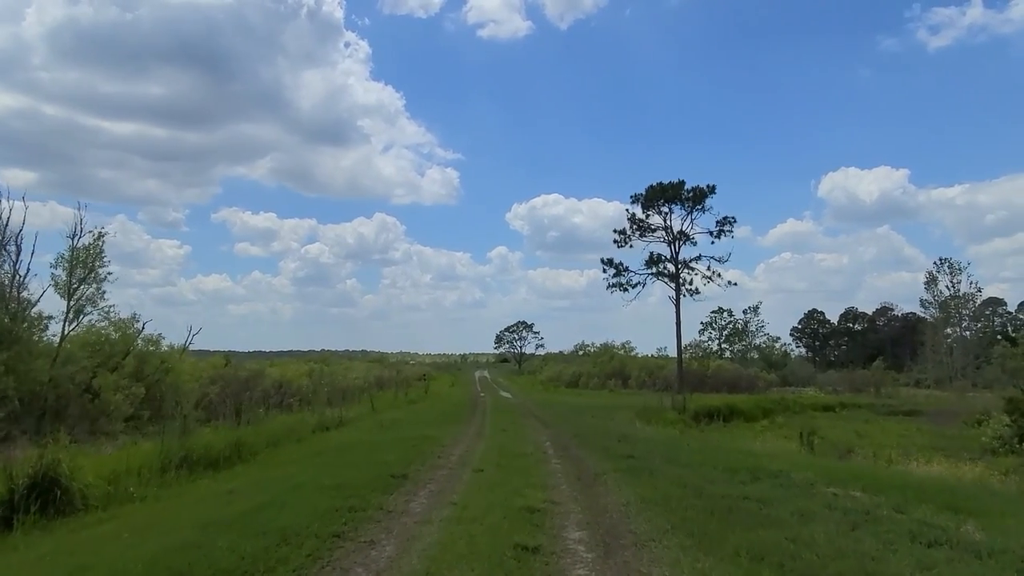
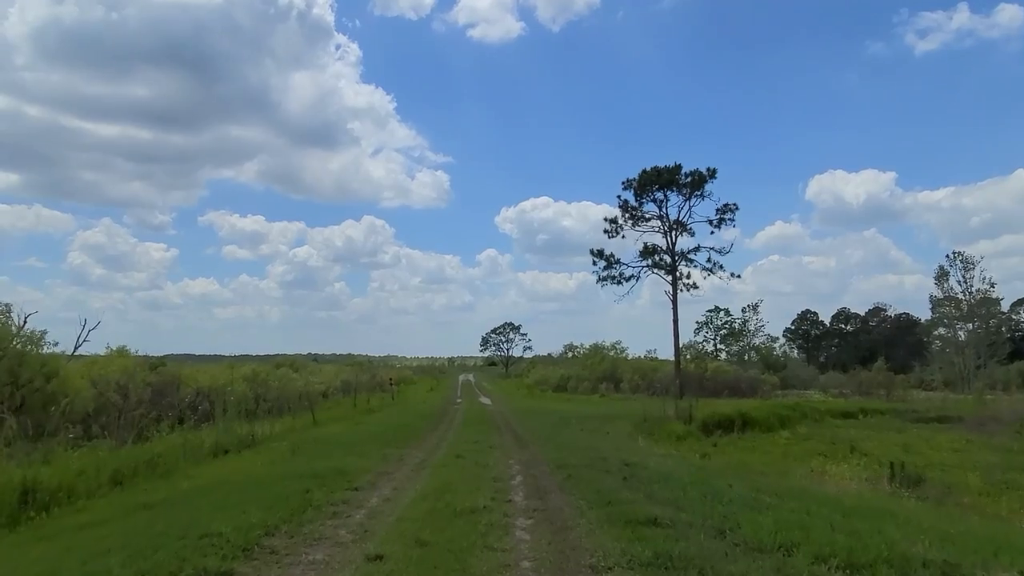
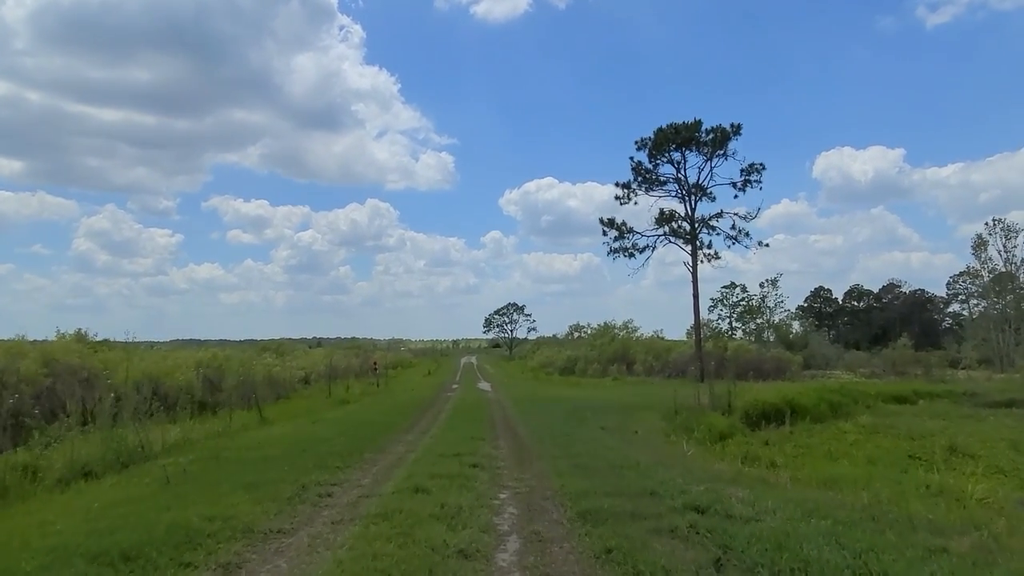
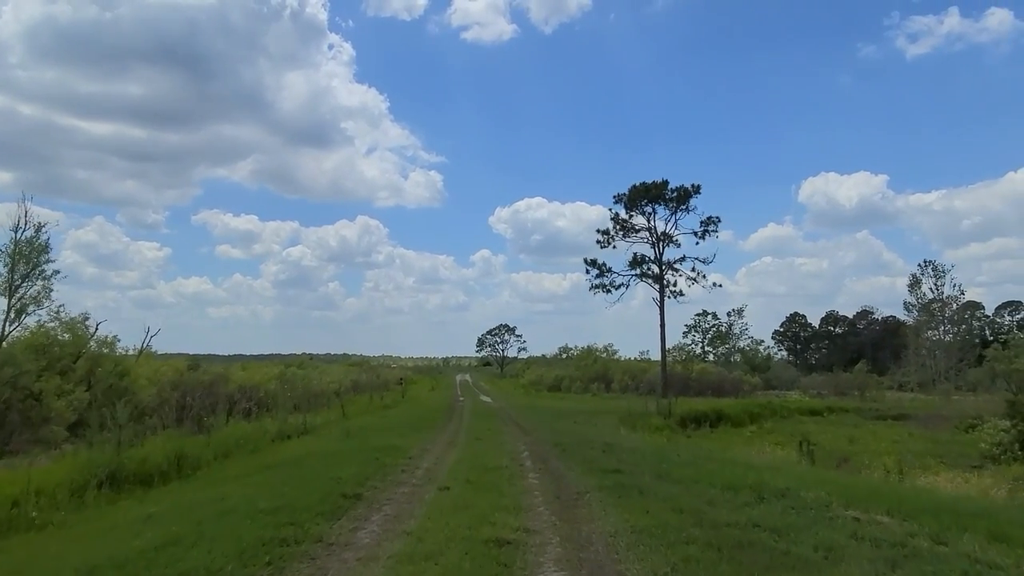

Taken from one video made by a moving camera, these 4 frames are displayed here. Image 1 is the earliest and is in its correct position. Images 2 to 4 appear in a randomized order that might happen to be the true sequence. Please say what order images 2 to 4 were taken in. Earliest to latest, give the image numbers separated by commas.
4, 2, 3
